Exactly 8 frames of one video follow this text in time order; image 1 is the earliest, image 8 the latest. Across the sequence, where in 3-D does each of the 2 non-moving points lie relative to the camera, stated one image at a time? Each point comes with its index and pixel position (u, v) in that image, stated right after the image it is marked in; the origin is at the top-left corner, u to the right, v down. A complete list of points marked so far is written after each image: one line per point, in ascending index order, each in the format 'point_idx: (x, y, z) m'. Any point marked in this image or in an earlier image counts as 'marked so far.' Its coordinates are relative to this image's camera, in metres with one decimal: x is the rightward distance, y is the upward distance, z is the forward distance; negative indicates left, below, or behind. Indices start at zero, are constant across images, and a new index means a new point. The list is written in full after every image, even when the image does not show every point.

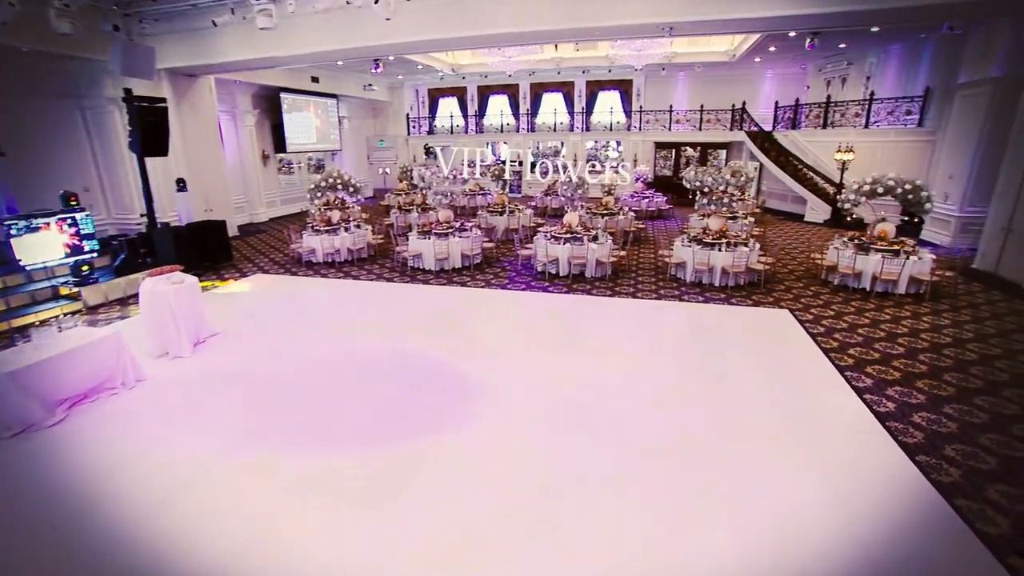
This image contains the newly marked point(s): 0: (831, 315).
0: (+4.2, -0.4, +7.9) m
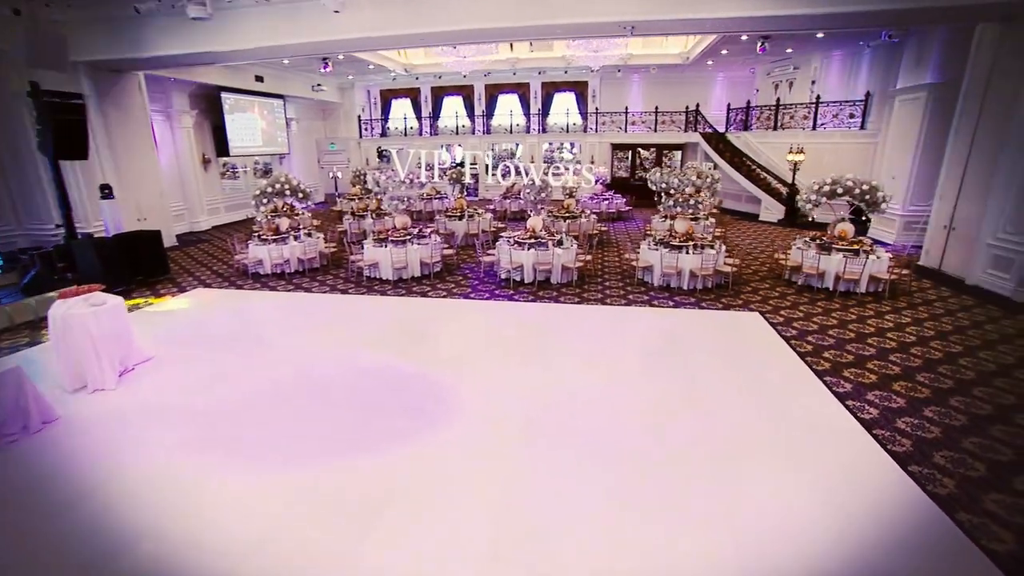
0: (+3.8, -0.4, +7.9) m
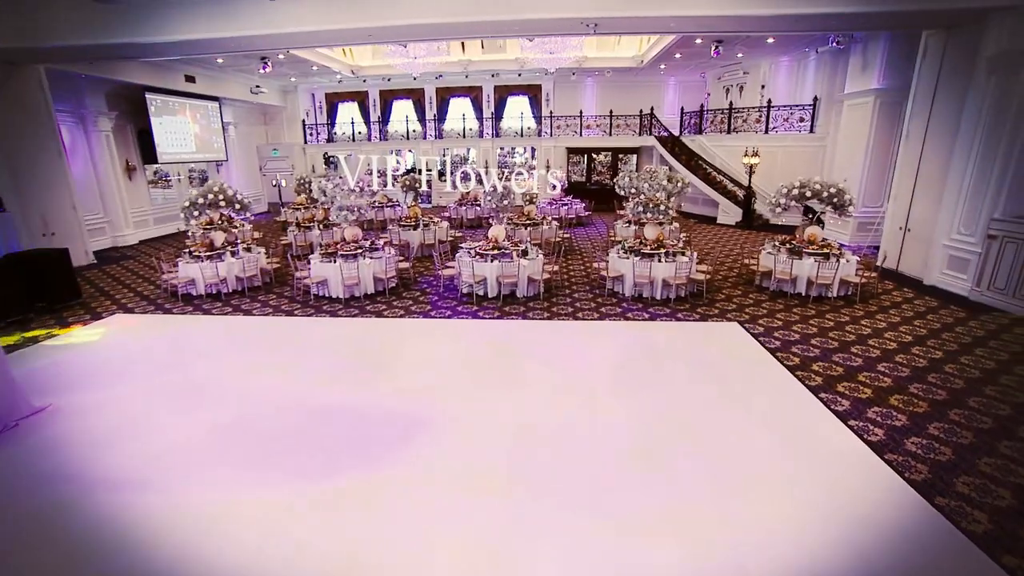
0: (+3.3, -0.4, +7.6) m
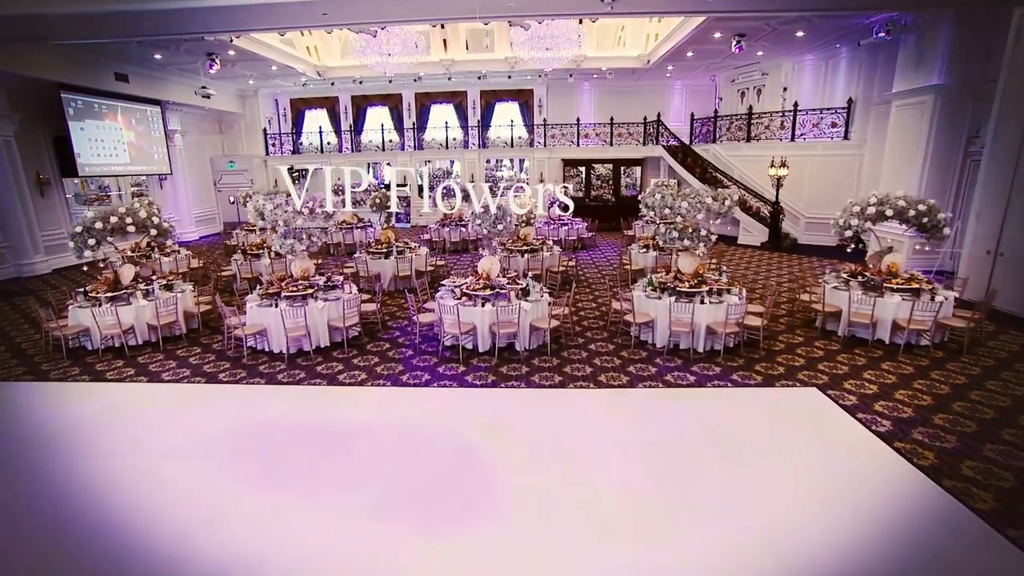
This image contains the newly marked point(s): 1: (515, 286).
0: (+3.3, -0.9, +5.6) m
1: (0.0, 0.0, +7.8) m
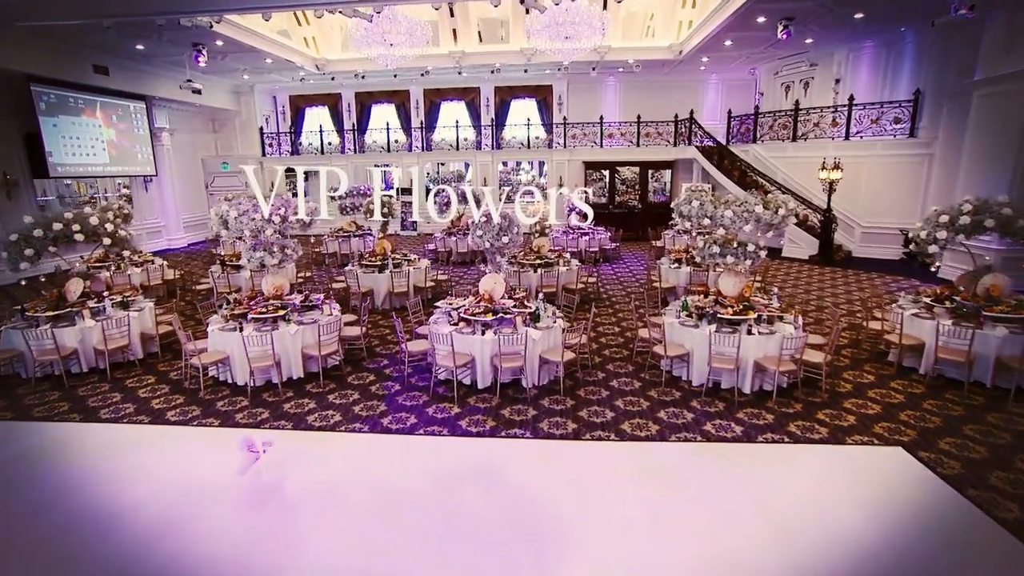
0: (+3.3, -1.2, +4.3) m
1: (+0.1, -0.2, +6.6) m
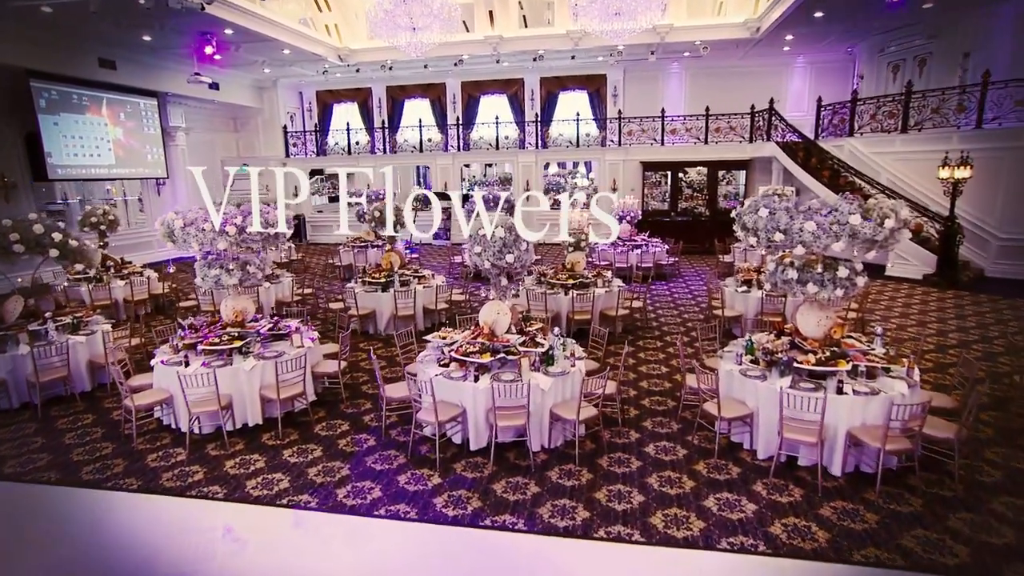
0: (+3.0, -1.5, +2.4) m
1: (+0.2, -0.5, +5.2) m
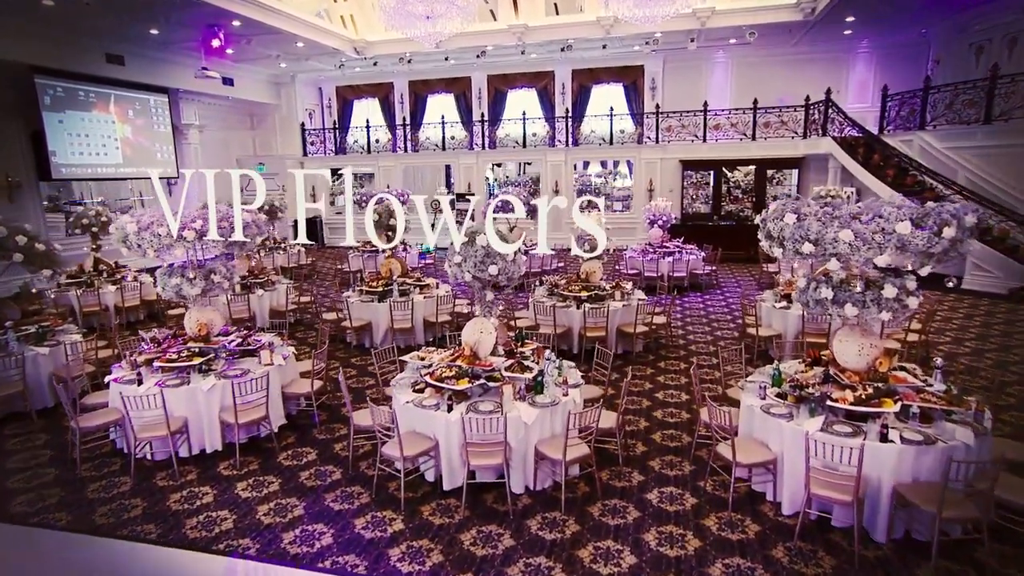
0: (+2.6, -1.6, +1.5) m
1: (+0.1, -0.6, +4.5) m
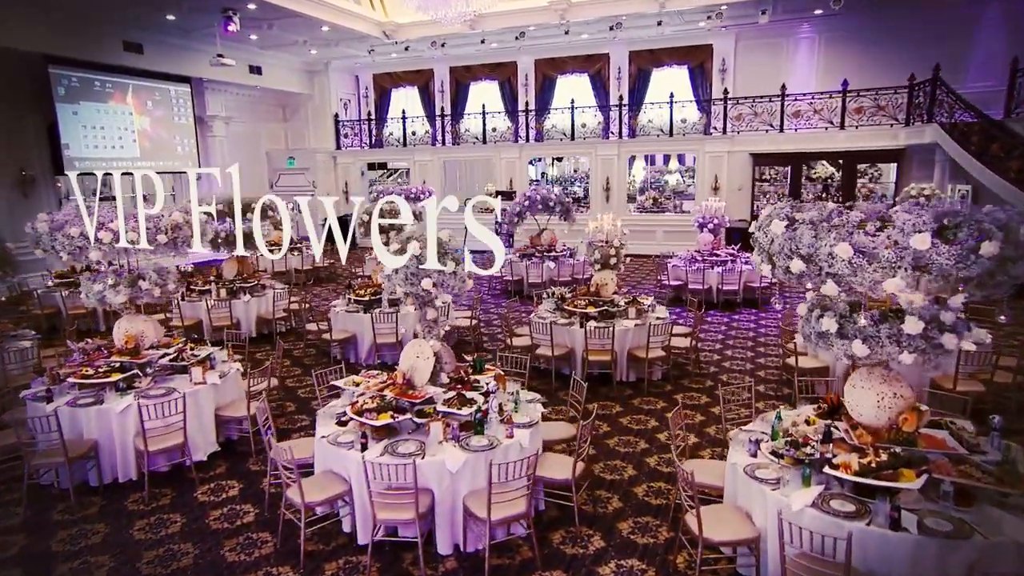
0: (+1.7, -1.8, +0.2) m
1: (-0.3, -0.7, +3.6) m
